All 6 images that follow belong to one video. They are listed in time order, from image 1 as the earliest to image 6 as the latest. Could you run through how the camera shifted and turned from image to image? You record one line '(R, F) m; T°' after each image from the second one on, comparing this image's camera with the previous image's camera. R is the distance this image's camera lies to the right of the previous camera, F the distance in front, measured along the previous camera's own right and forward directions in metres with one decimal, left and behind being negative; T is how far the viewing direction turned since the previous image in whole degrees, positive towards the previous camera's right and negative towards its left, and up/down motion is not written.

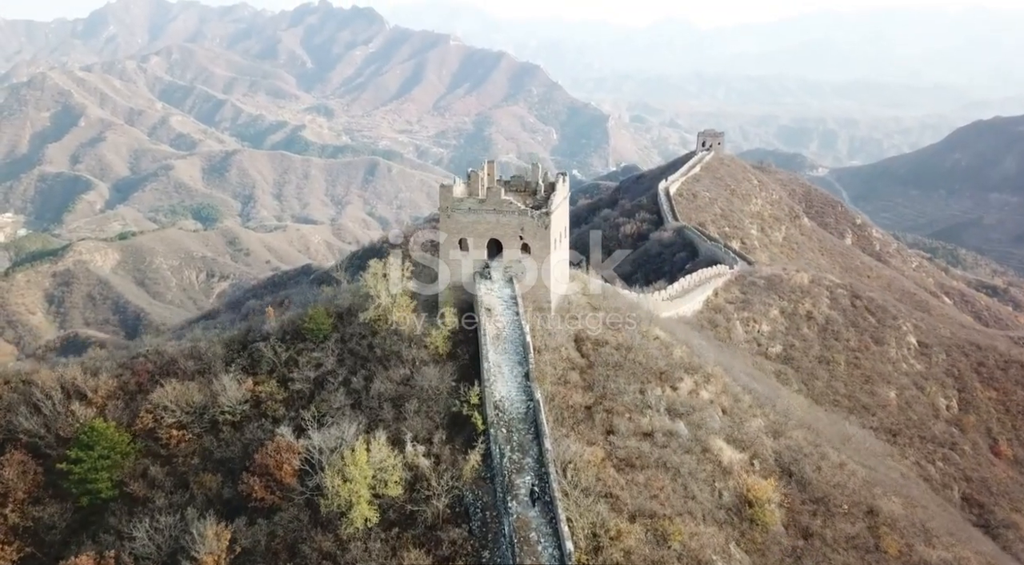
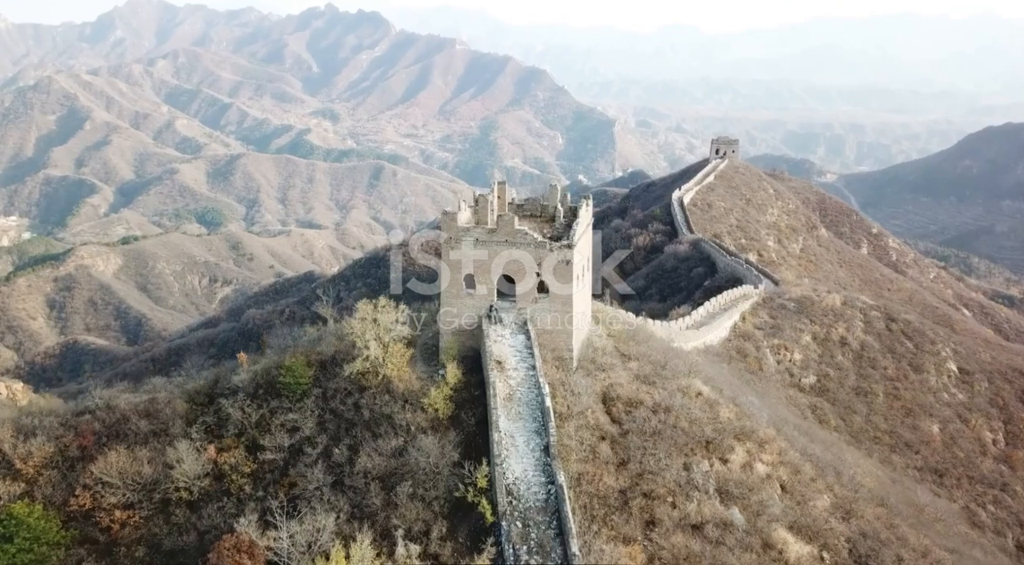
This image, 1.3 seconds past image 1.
(-0.1, +2.2) m; 0°
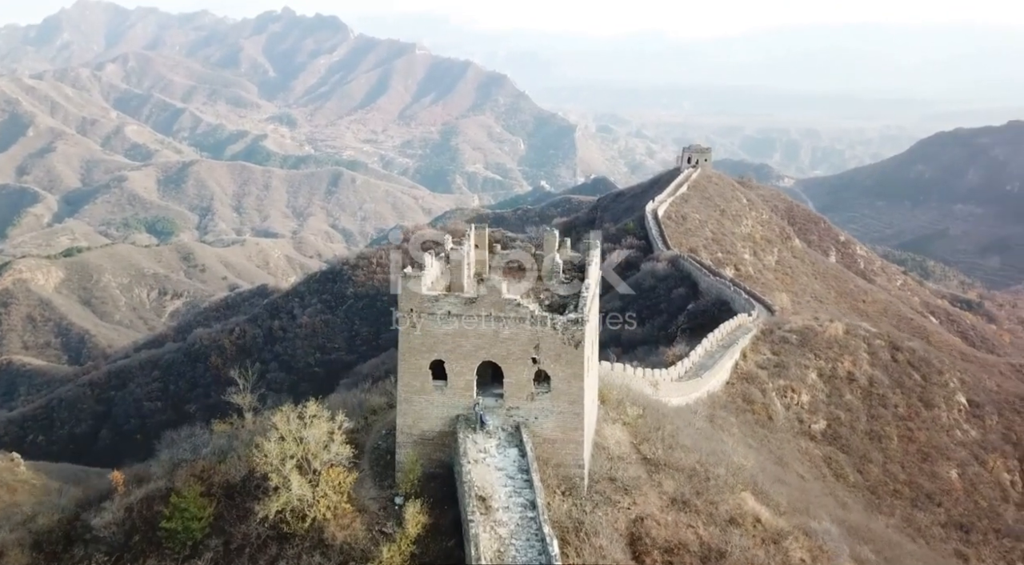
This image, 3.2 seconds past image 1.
(-0.2, +3.4) m; +3°
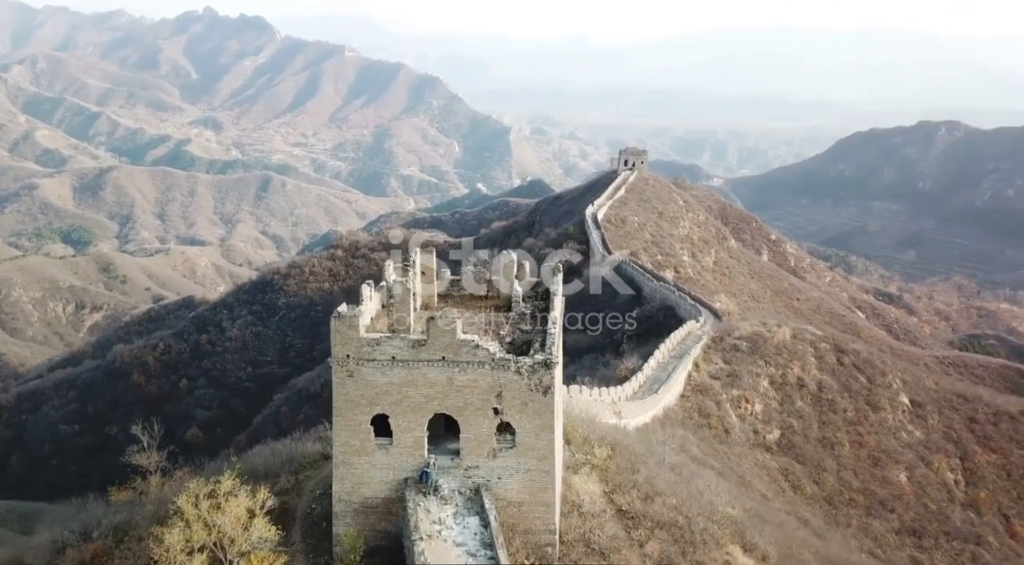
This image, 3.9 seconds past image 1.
(-0.2, +1.2) m; +5°
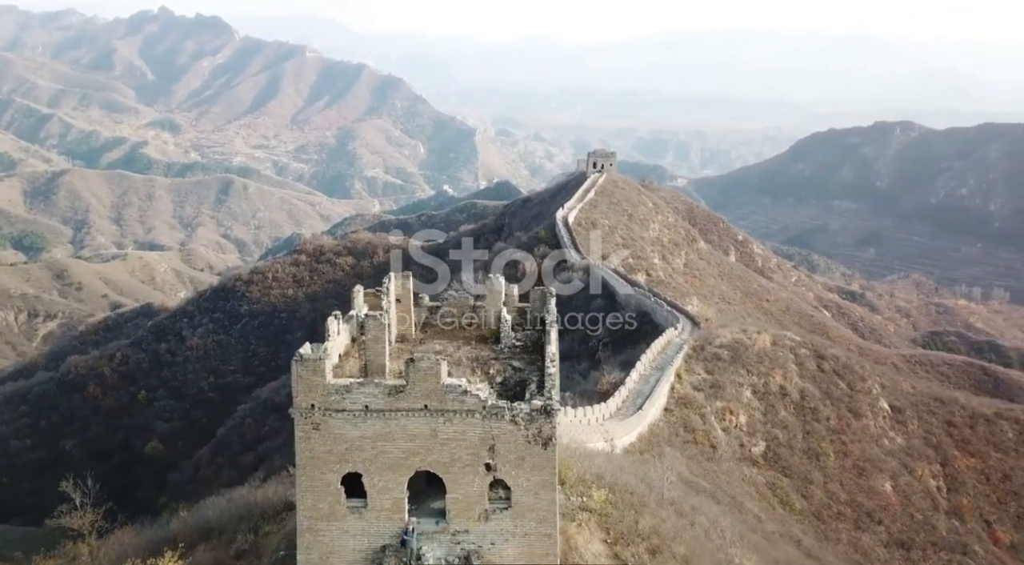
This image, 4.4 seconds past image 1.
(-0.3, +0.9) m; +2°
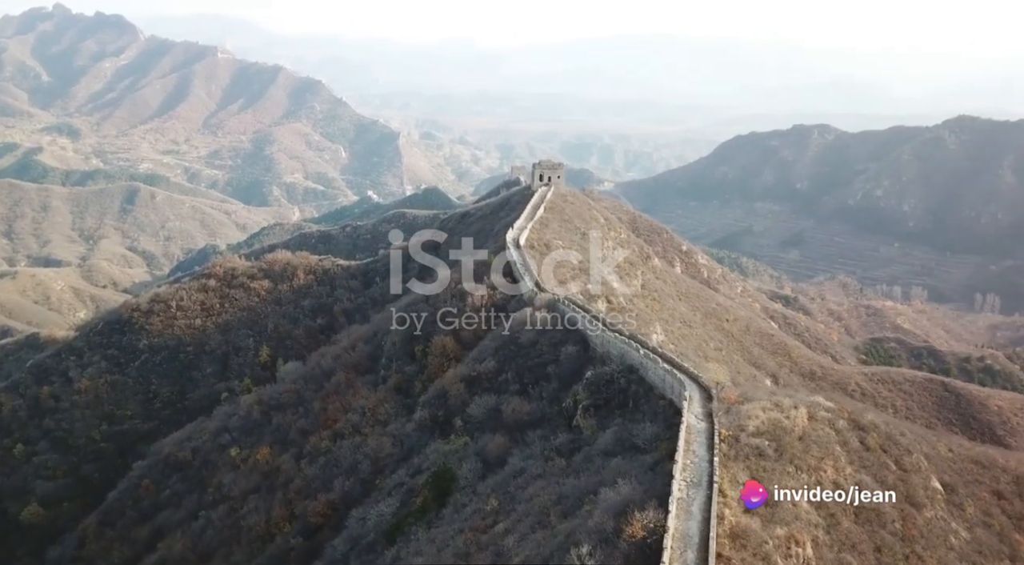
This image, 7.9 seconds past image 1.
(-1.0, +6.6) m; +5°
